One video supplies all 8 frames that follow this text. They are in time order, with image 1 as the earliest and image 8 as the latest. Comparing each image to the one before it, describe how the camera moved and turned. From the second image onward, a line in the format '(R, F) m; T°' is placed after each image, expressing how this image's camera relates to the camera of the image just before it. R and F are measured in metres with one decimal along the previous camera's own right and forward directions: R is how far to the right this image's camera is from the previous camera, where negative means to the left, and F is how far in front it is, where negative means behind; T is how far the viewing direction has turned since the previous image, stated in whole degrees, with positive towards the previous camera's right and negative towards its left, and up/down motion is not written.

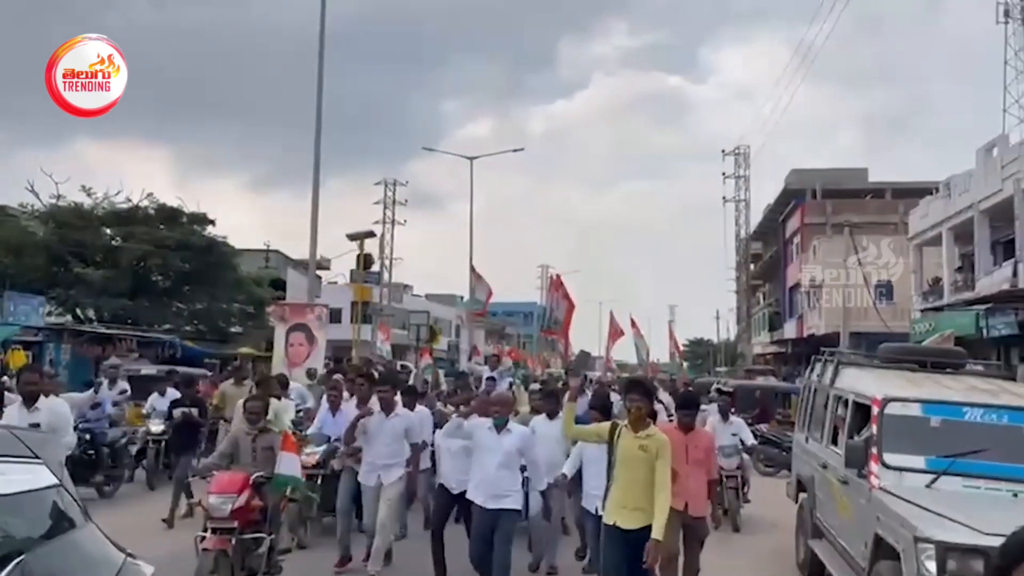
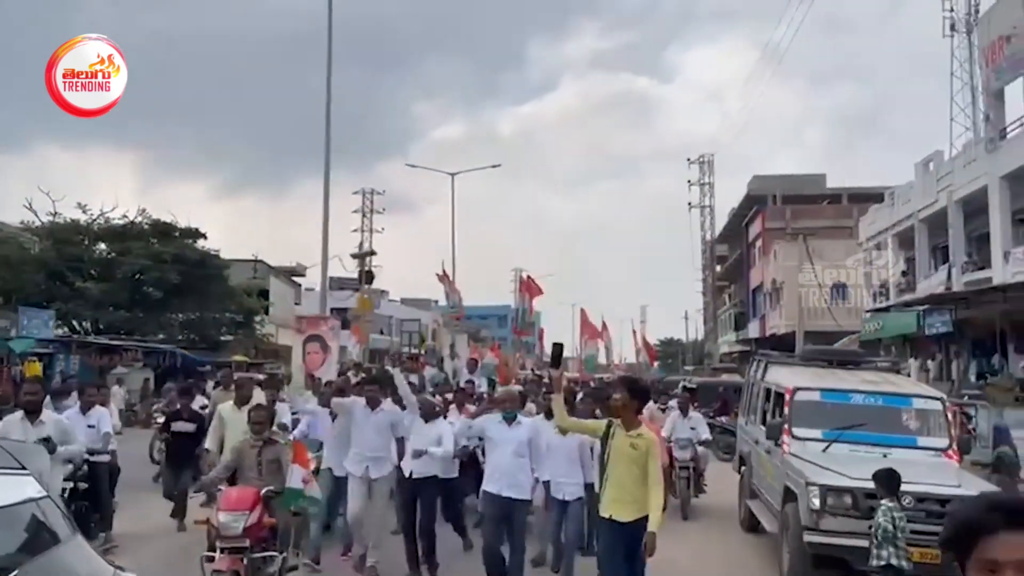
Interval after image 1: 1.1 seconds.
(-0.3, -2.0) m; +2°
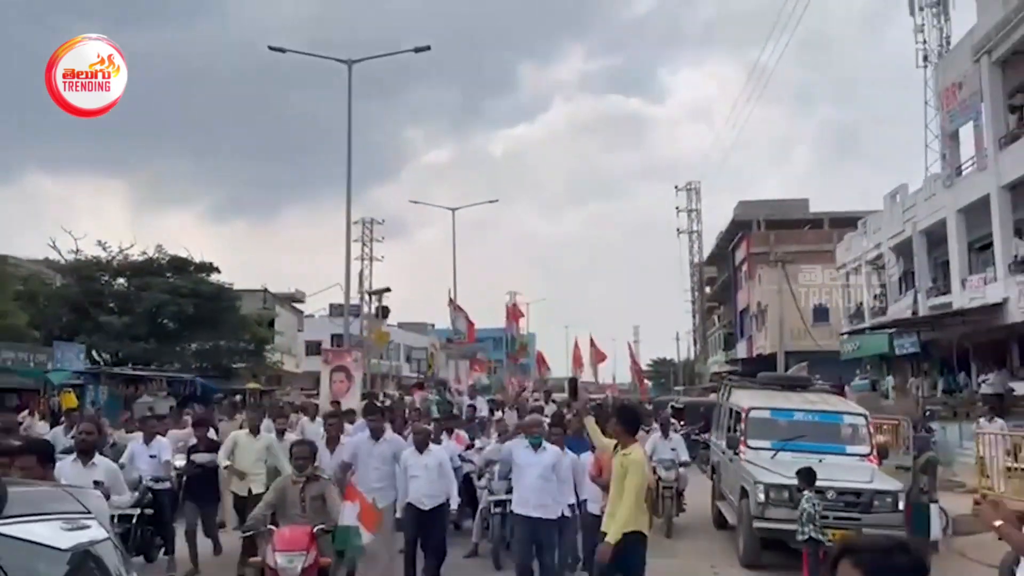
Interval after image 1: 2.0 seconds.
(-0.2, -2.0) m; 0°
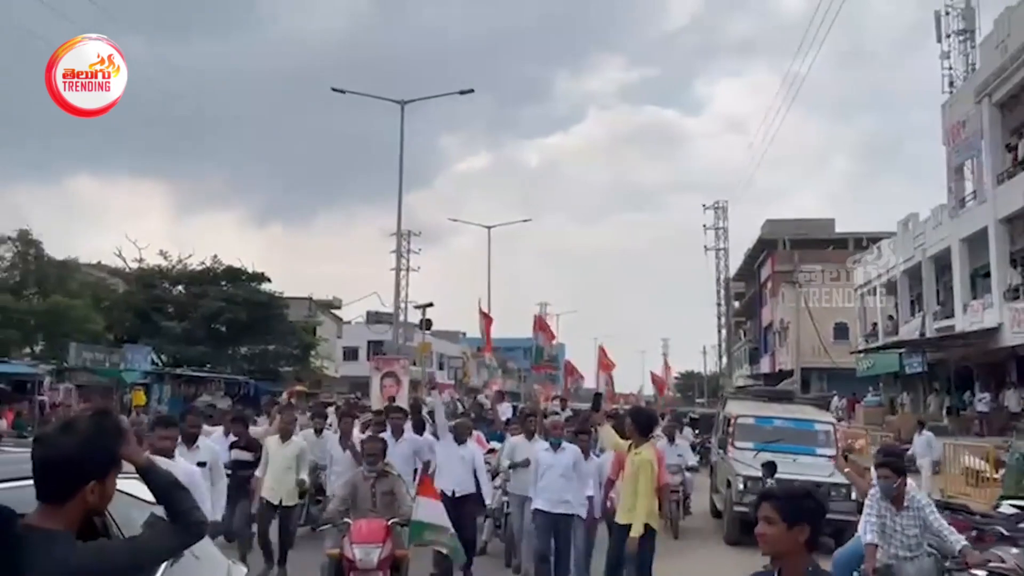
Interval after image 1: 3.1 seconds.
(0.0, -2.2) m; -2°
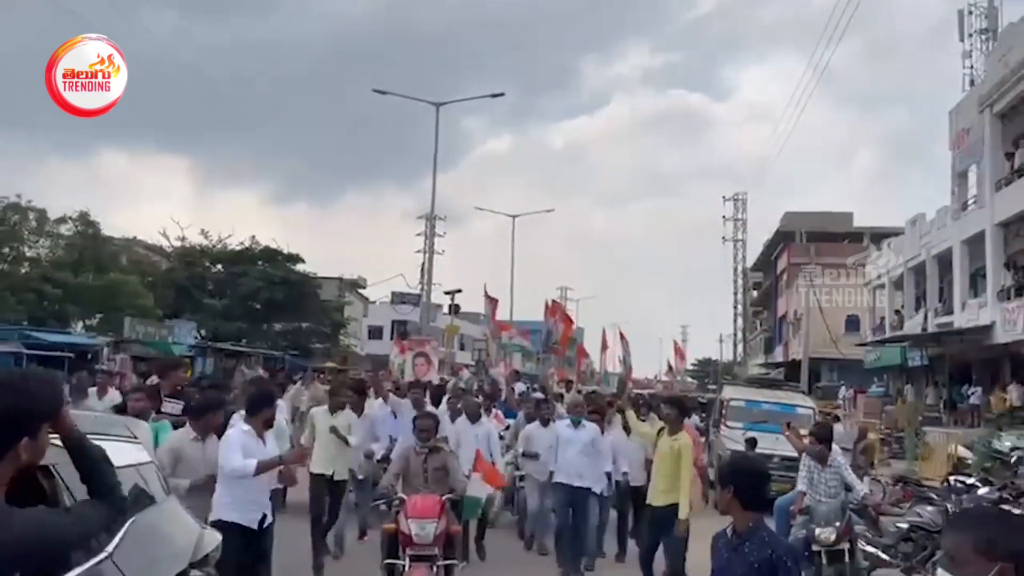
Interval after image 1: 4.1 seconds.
(0.0, -1.8) m; -1°
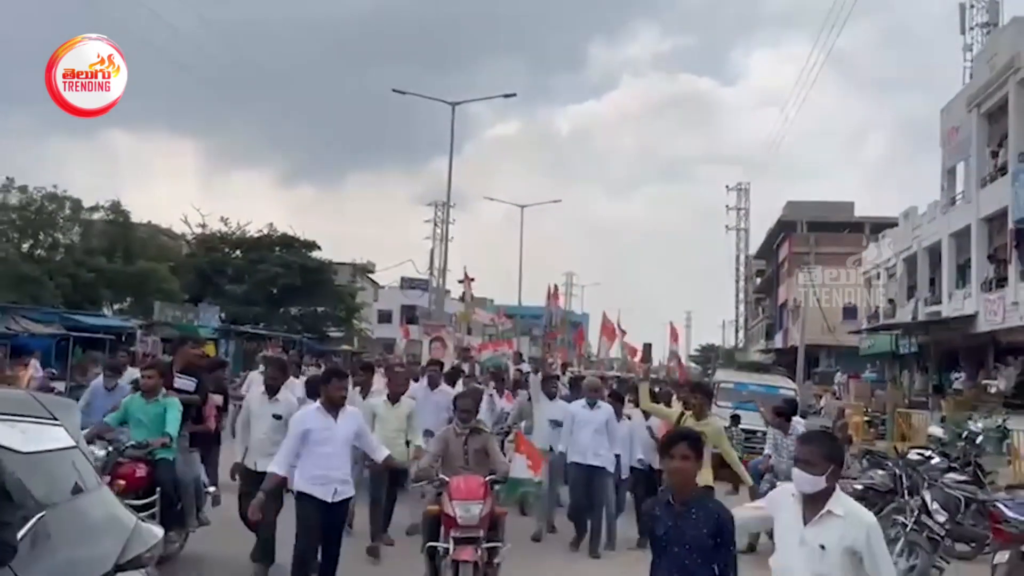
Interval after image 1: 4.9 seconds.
(-0.1, -1.5) m; 0°
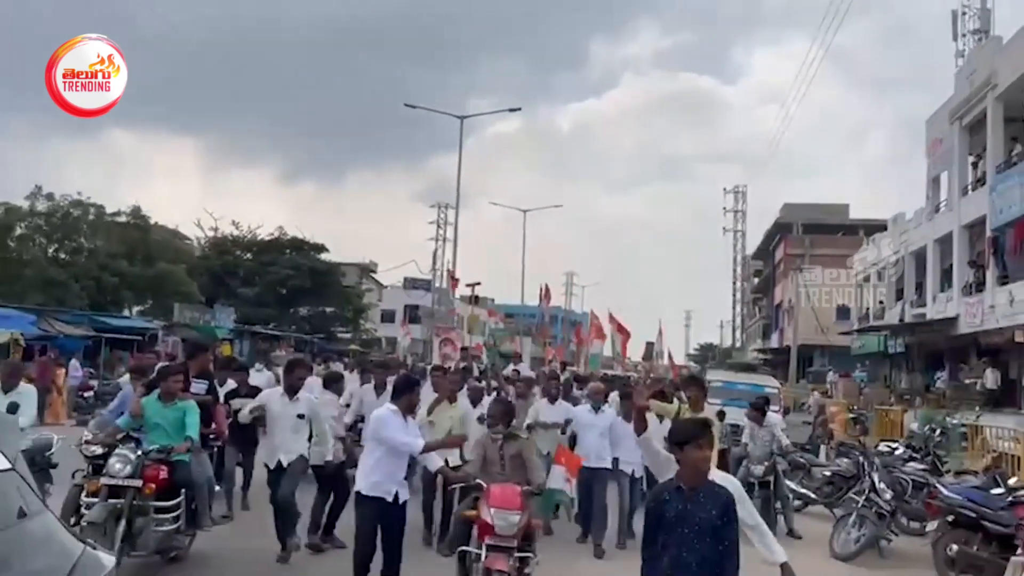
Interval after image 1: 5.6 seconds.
(-0.1, -1.4) m; 0°
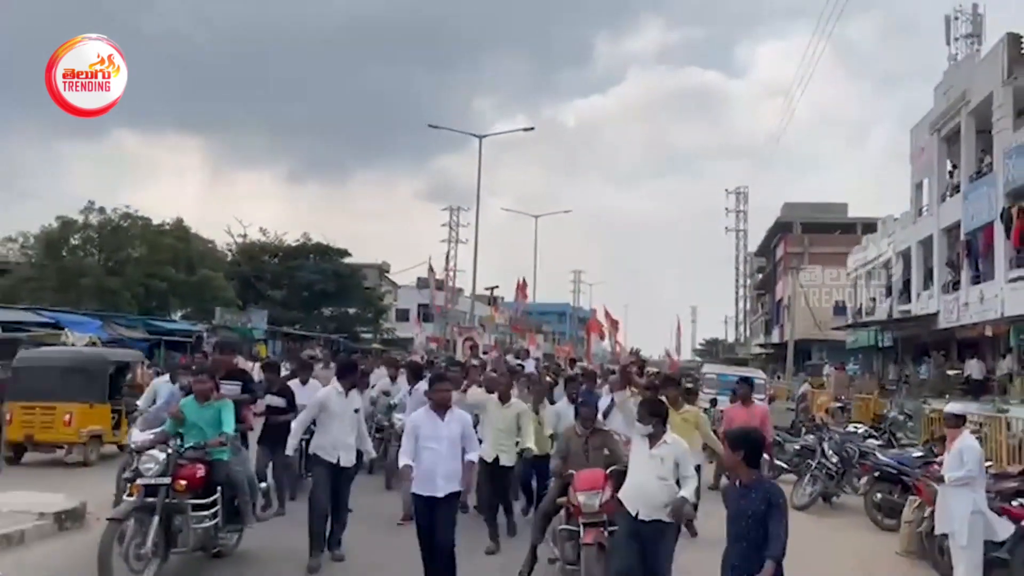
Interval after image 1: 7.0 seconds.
(-0.3, -2.5) m; 0°
